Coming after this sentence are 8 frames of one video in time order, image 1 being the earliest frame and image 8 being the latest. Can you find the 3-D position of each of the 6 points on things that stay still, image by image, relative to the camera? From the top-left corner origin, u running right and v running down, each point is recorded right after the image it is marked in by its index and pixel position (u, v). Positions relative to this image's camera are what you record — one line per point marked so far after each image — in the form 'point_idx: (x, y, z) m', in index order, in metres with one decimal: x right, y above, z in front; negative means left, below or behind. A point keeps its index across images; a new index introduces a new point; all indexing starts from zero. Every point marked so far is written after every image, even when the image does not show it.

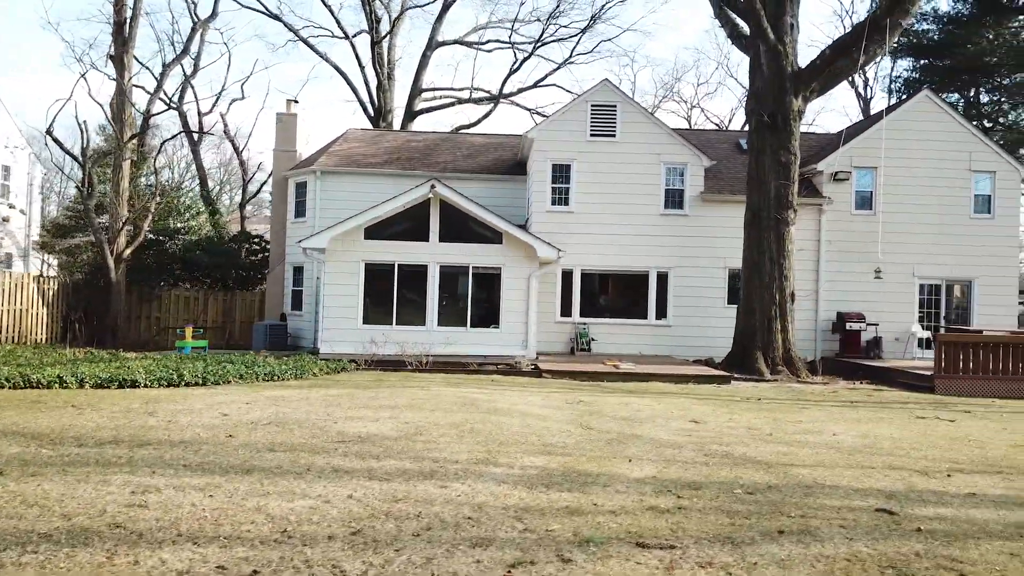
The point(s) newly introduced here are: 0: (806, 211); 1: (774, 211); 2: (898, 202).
0: (+6.4, +1.7, +17.1) m
1: (+4.9, +1.4, +14.5) m
2: (+8.4, +1.9, +17.1) m
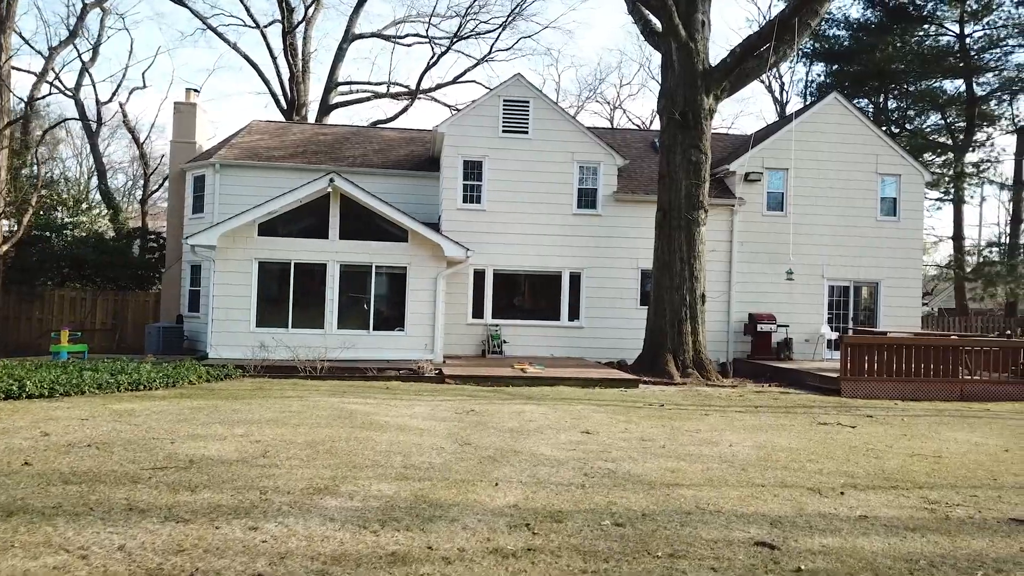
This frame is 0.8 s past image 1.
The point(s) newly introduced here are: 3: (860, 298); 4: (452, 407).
0: (+4.5, +1.7, +17.0) m
1: (+3.1, +1.4, +14.3) m
2: (+6.5, +1.9, +17.2) m
3: (+7.8, -0.2, +17.6) m
4: (-0.6, -1.3, +8.2) m
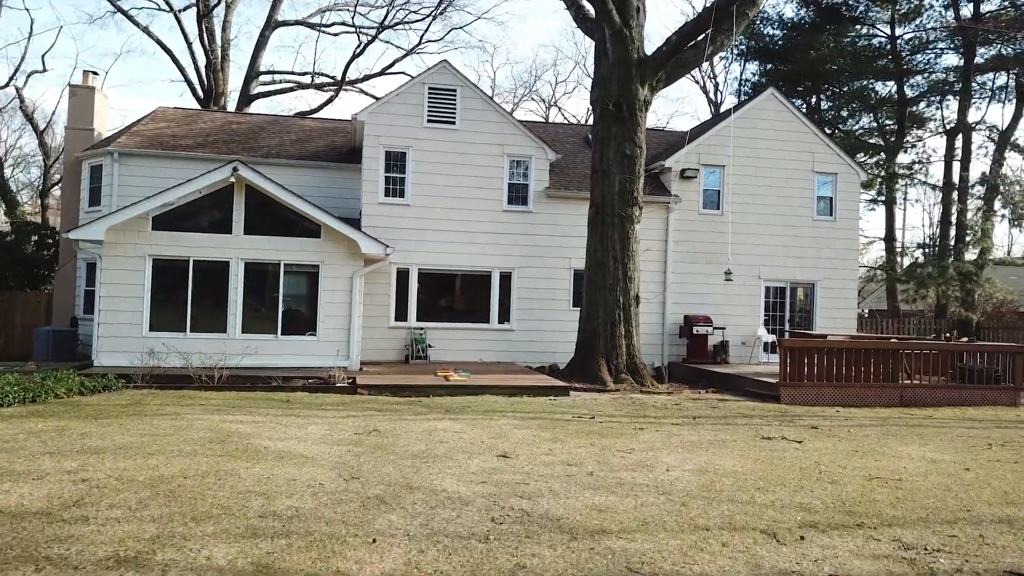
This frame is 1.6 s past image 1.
0: (+3.0, +1.6, +16.3) m
1: (+1.8, +1.4, +13.5) m
2: (+4.9, +1.8, +16.7) m
3: (+6.2, -0.2, +17.1) m
4: (-1.5, -1.3, +7.2) m
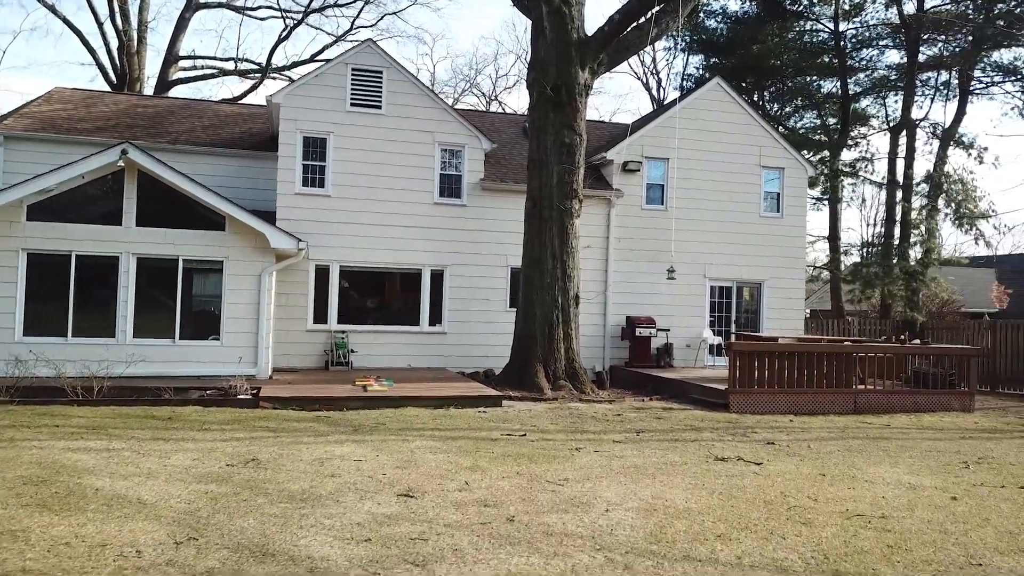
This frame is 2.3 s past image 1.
0: (+1.6, +1.7, +15.4) m
1: (+0.7, +1.4, +12.5) m
2: (+3.6, +1.9, +15.9) m
3: (+4.8, -0.2, +16.4) m
4: (-2.1, -1.2, +5.9) m
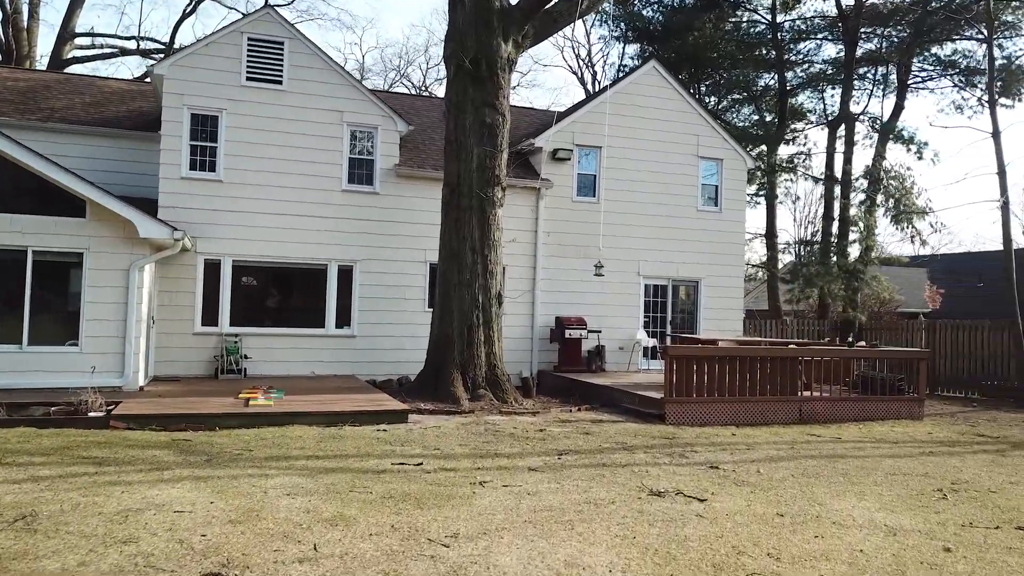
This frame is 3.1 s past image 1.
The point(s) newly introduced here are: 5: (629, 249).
0: (+0.2, +1.7, +14.1) m
1: (-0.5, +1.4, +11.1) m
2: (+2.1, +1.9, +14.7) m
3: (+3.3, -0.2, +15.4) m
4: (-2.8, -1.2, +4.4) m
5: (+2.2, +0.7, +14.8) m
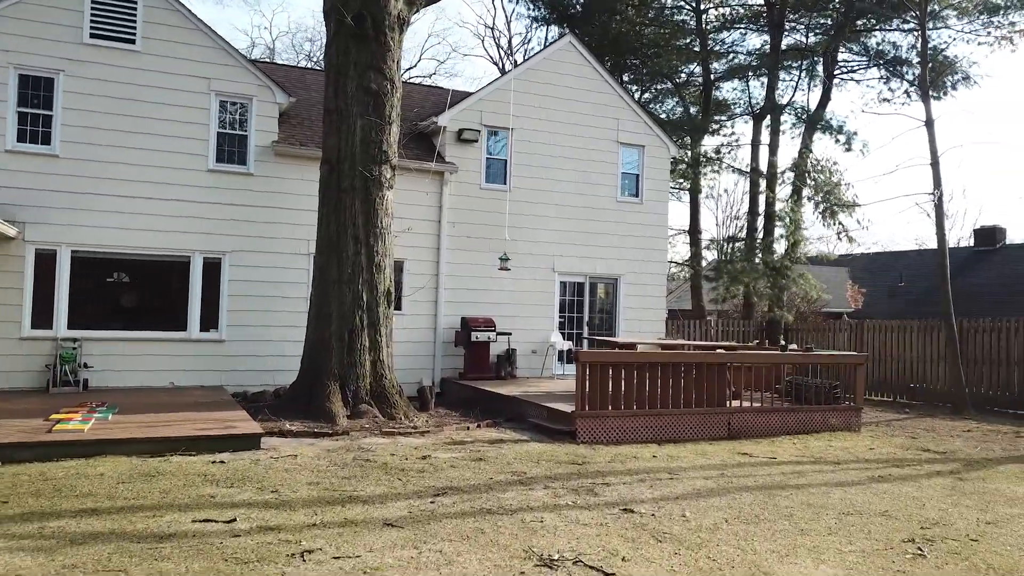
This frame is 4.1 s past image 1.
0: (-1.4, +1.7, +12.5) m
1: (-1.8, +1.5, +9.5) m
2: (+0.4, +1.9, +13.3) m
3: (+1.5, -0.2, +14.1) m
4: (-3.5, -1.2, +2.6) m
5: (+0.5, +0.8, +13.4) m
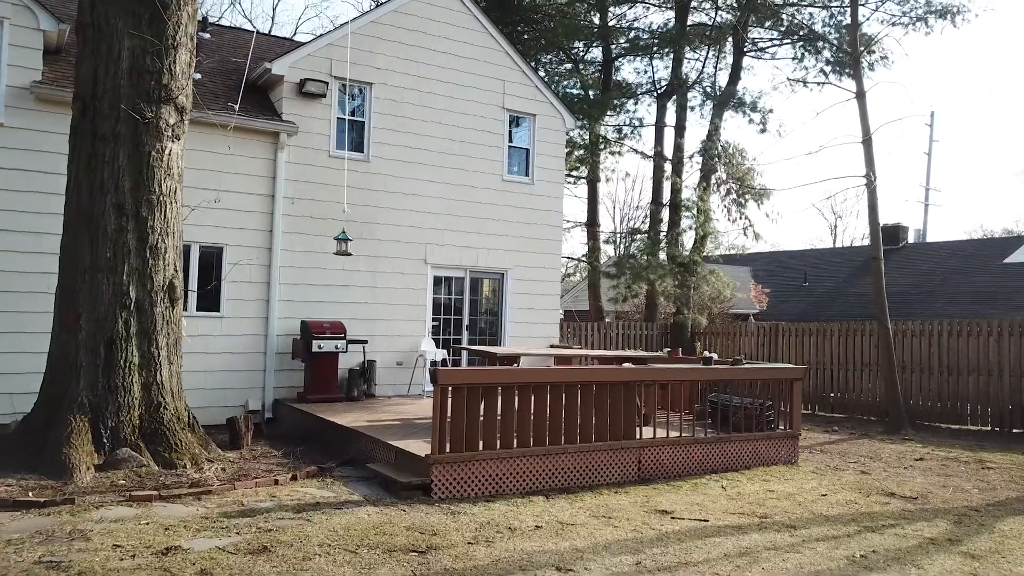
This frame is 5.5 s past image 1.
0: (-3.2, +1.8, +9.7) m
1: (-3.3, +1.6, +6.7) m
2: (-1.5, +2.0, +10.7) m
3: (-0.5, -0.1, +11.6) m
4: (-4.1, -1.1, -0.4) m
5: (-1.4, +0.8, +10.8) m
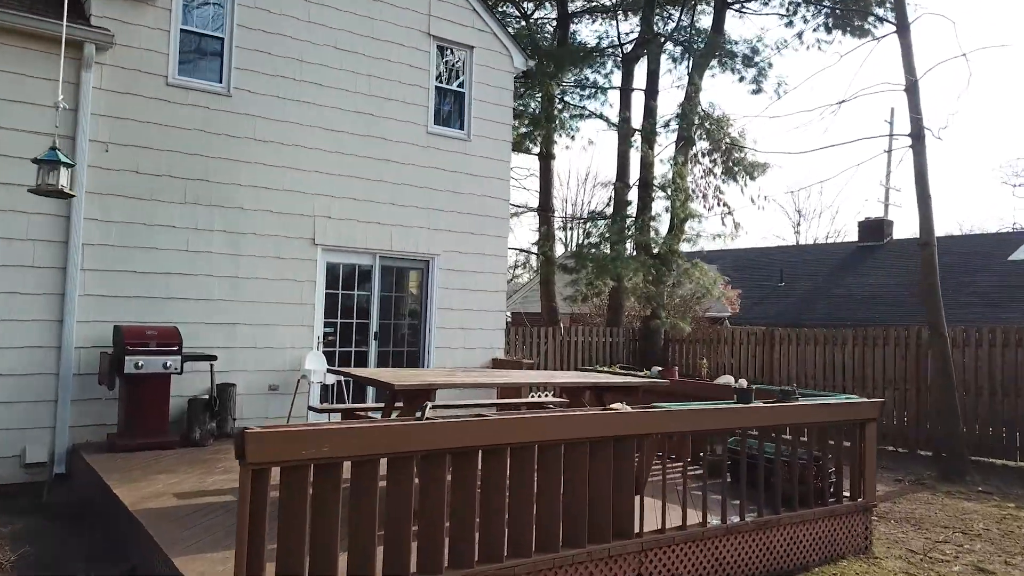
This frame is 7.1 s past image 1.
0: (-3.9, +1.9, +6.4) m
1: (-3.7, +1.7, +3.4) m
2: (-2.2, +2.1, +7.5) m
3: (-1.3, 0.0, +8.5) m
4: (-4.0, -0.9, -3.8) m
5: (-2.1, +0.9, +7.6) m
